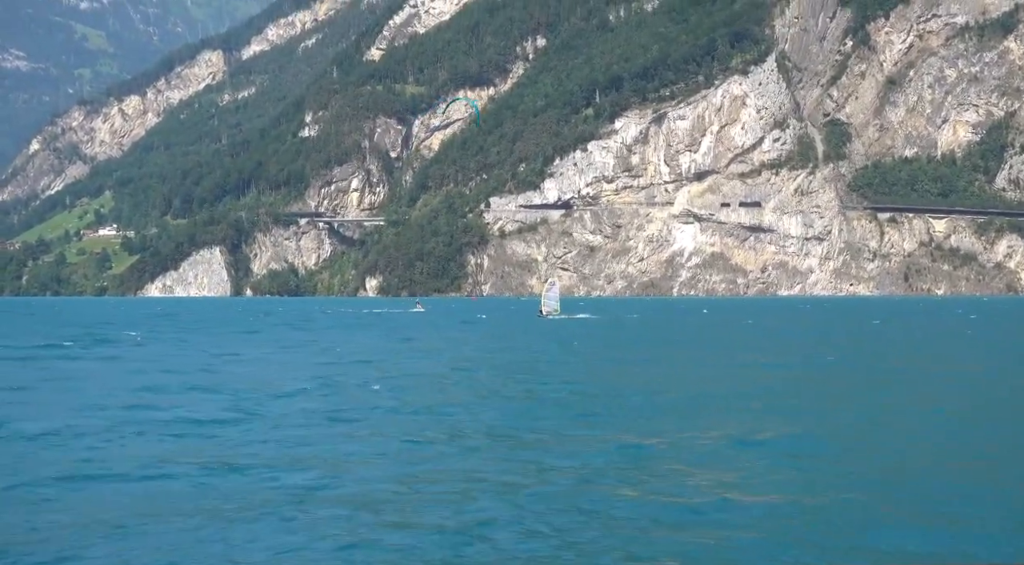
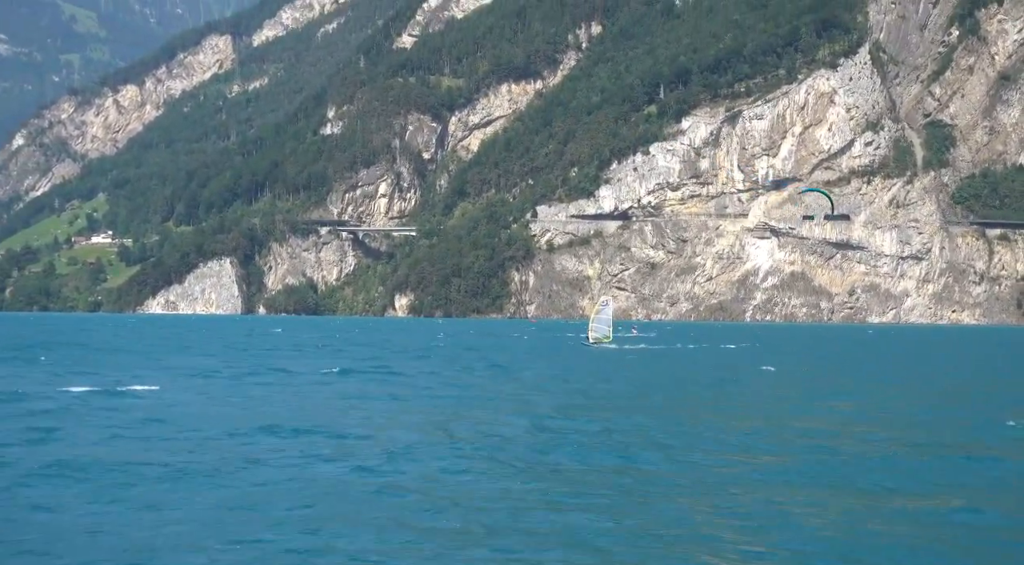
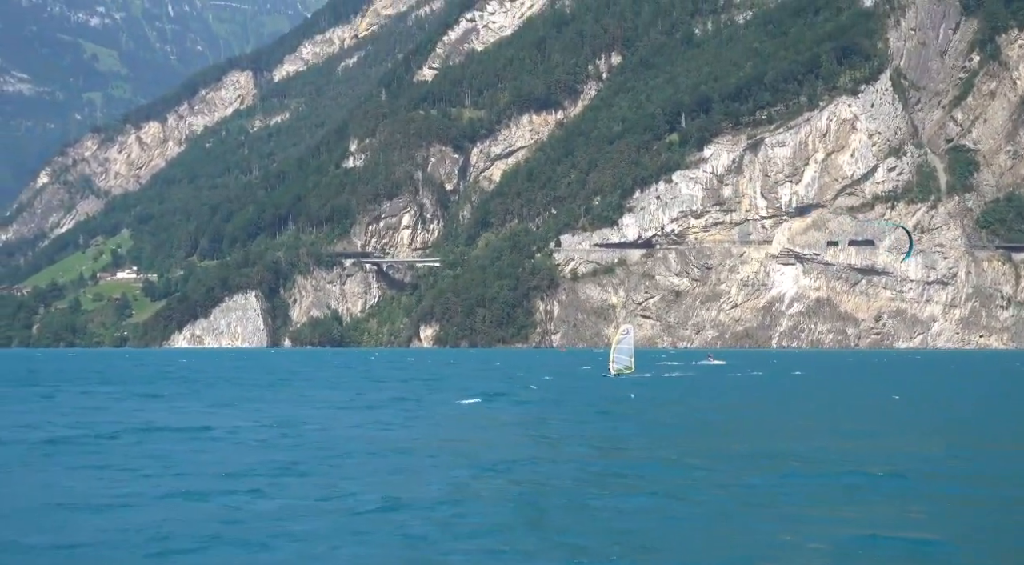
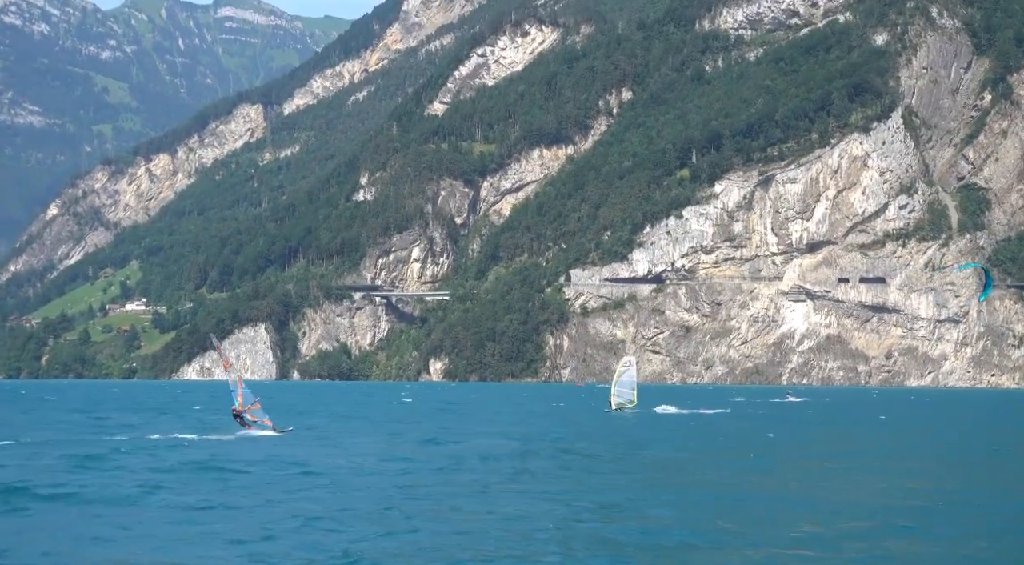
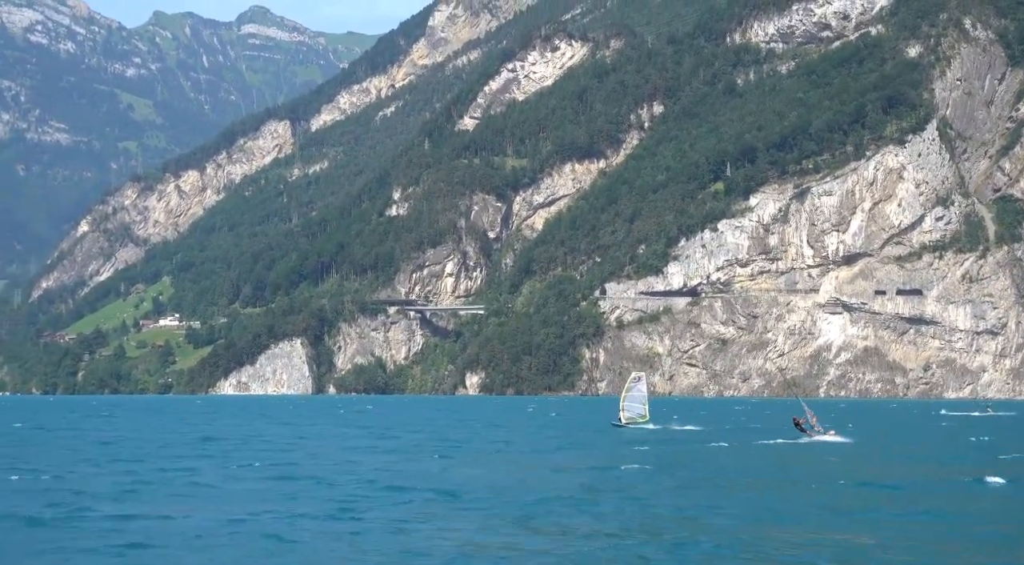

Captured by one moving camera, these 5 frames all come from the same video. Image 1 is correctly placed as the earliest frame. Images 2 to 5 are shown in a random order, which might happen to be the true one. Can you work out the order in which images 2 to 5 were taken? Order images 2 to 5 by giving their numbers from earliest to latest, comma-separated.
2, 3, 4, 5
